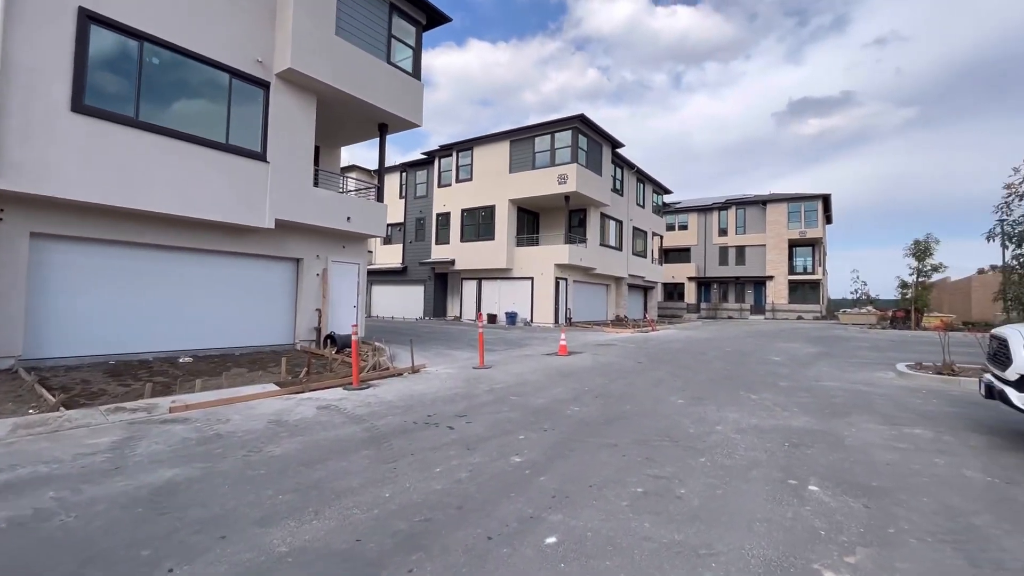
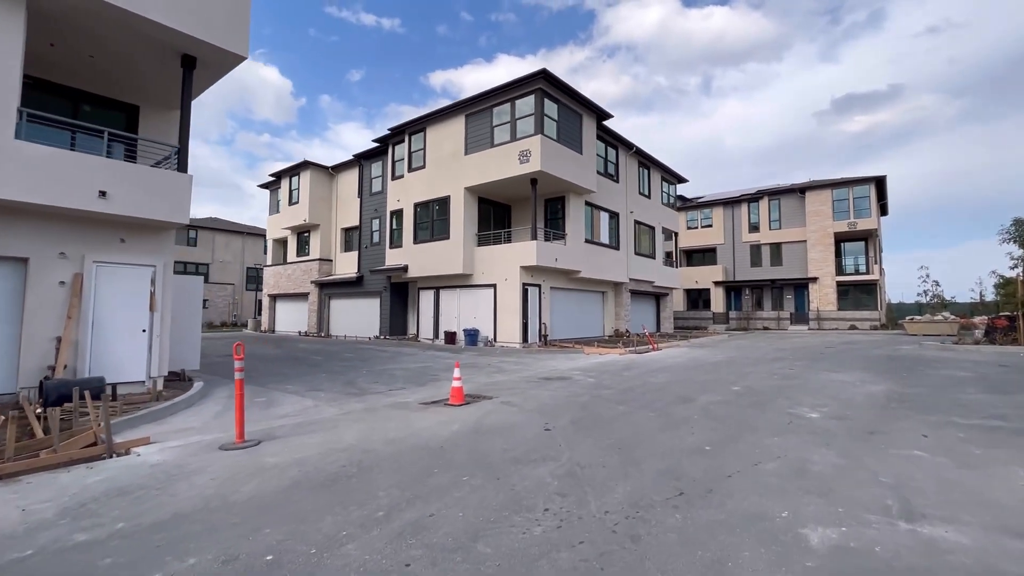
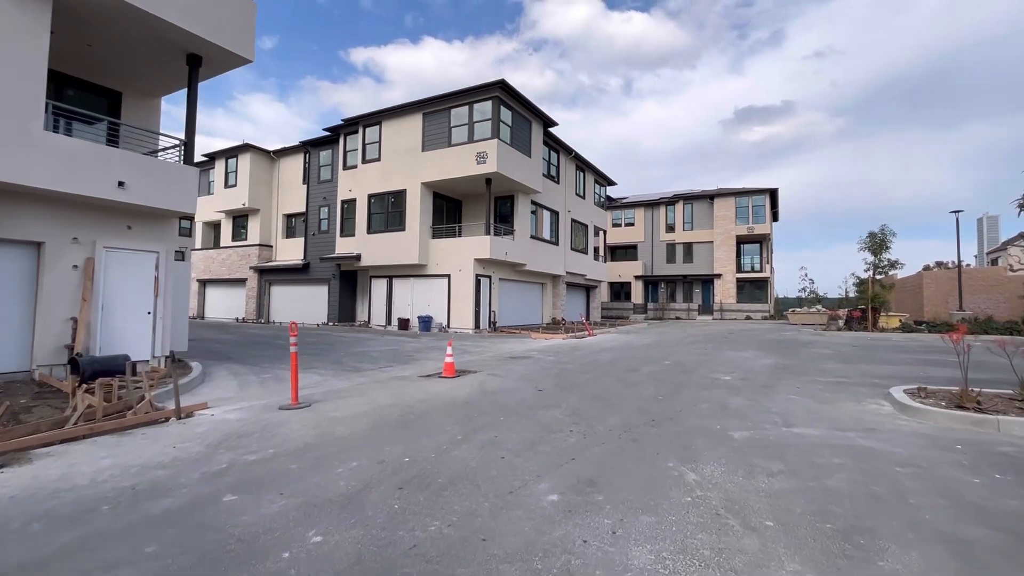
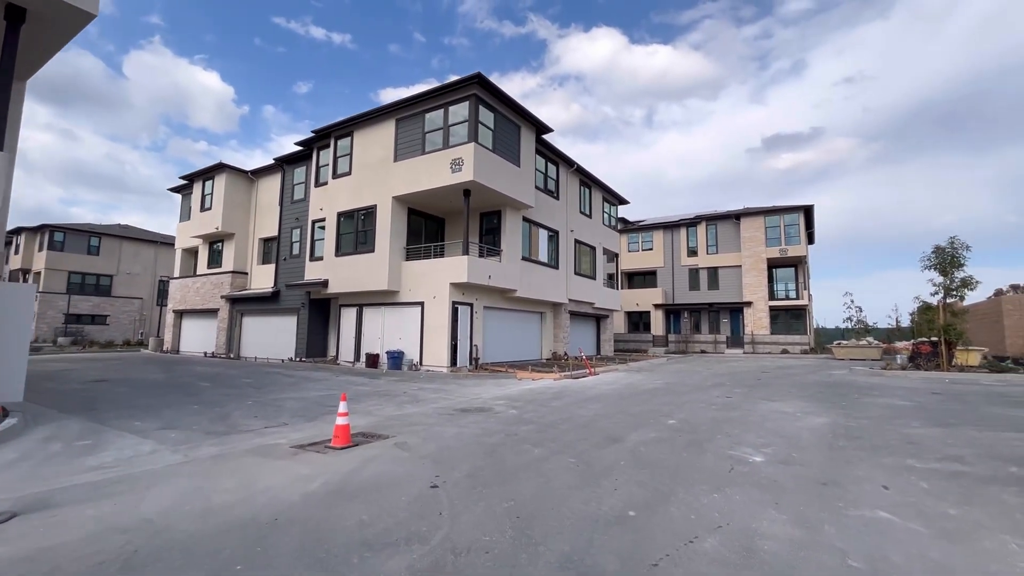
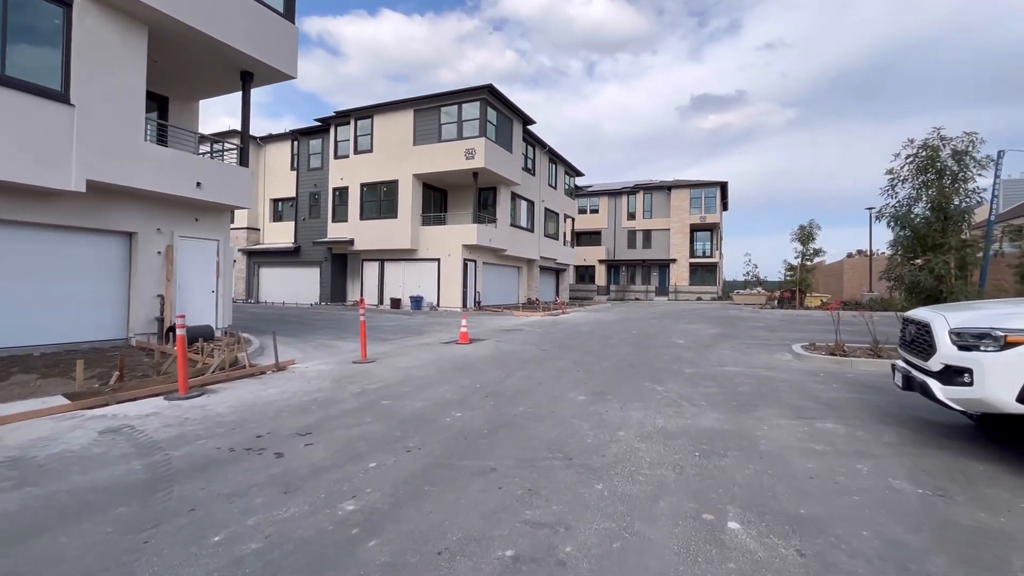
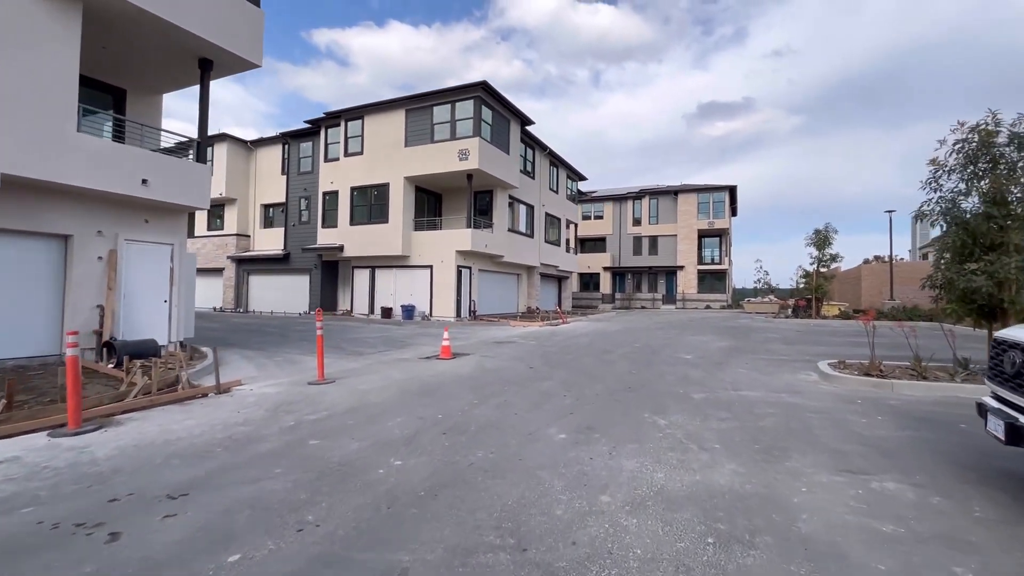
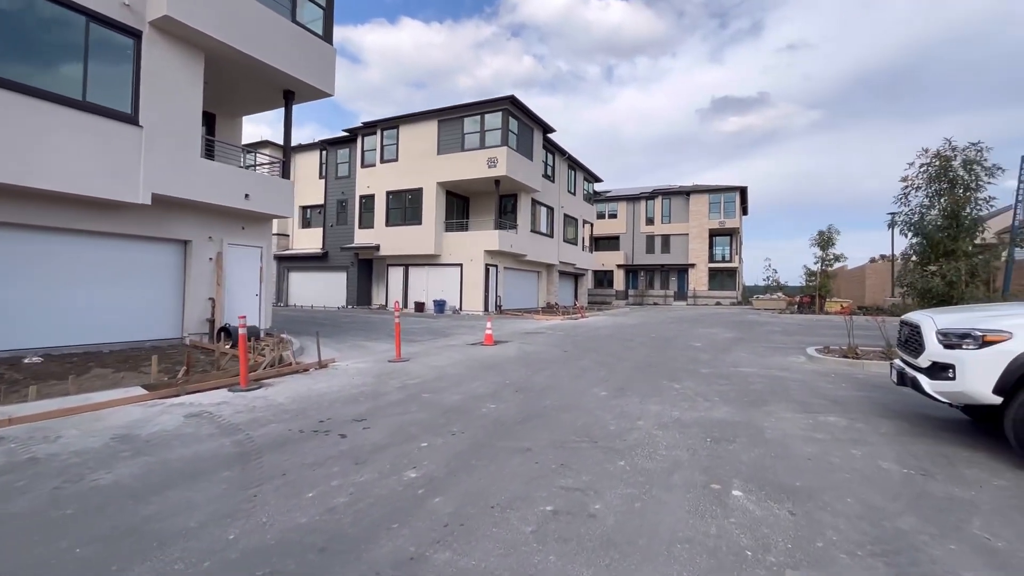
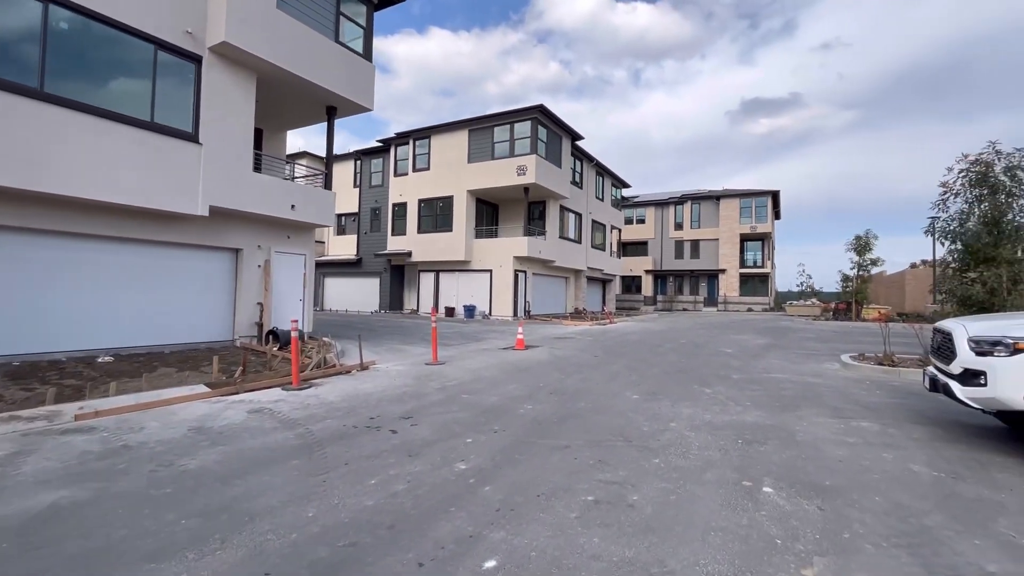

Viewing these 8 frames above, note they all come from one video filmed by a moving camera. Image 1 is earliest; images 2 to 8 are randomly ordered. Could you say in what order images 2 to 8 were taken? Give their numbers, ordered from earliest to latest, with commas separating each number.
8, 7, 5, 6, 3, 2, 4
